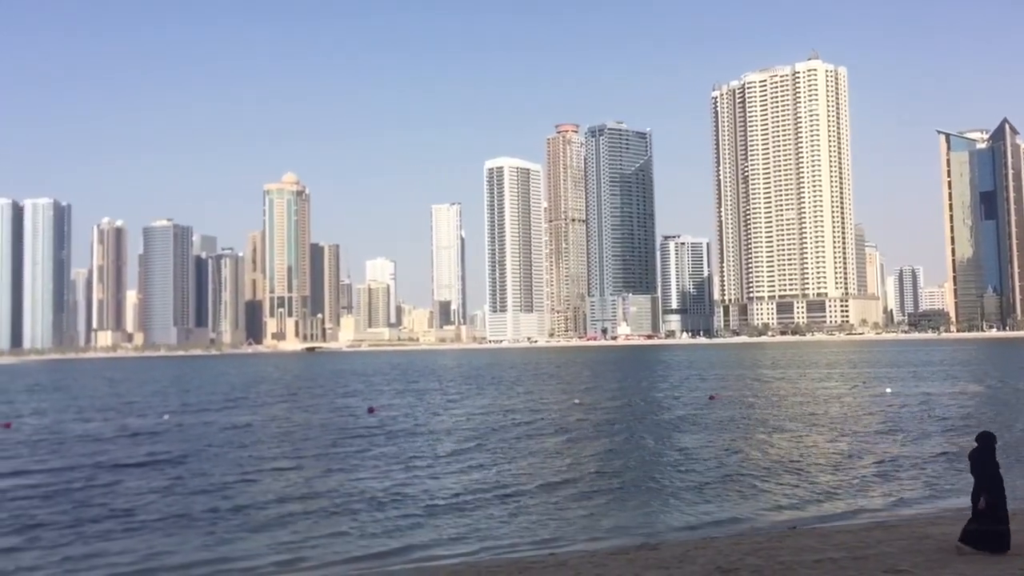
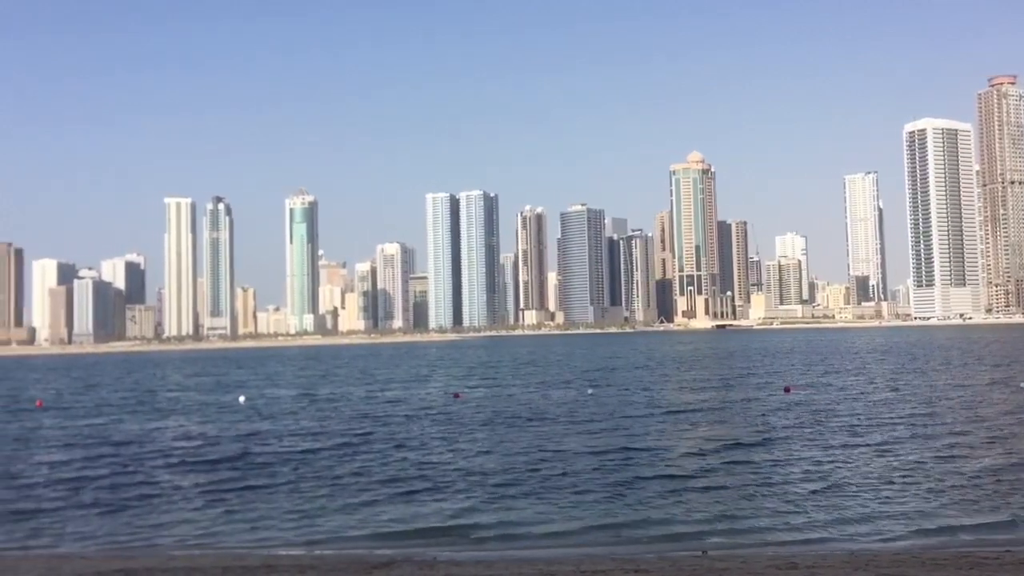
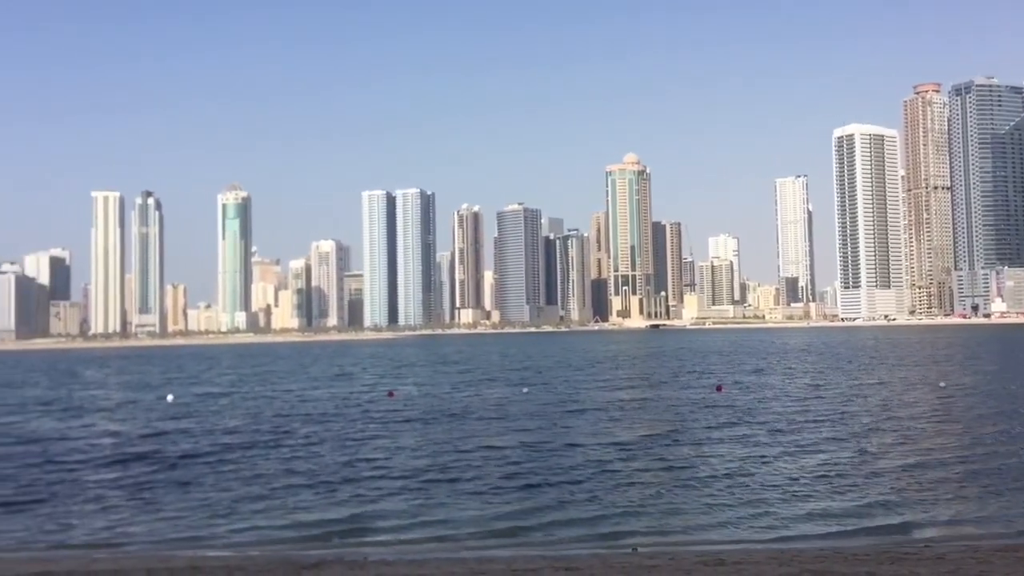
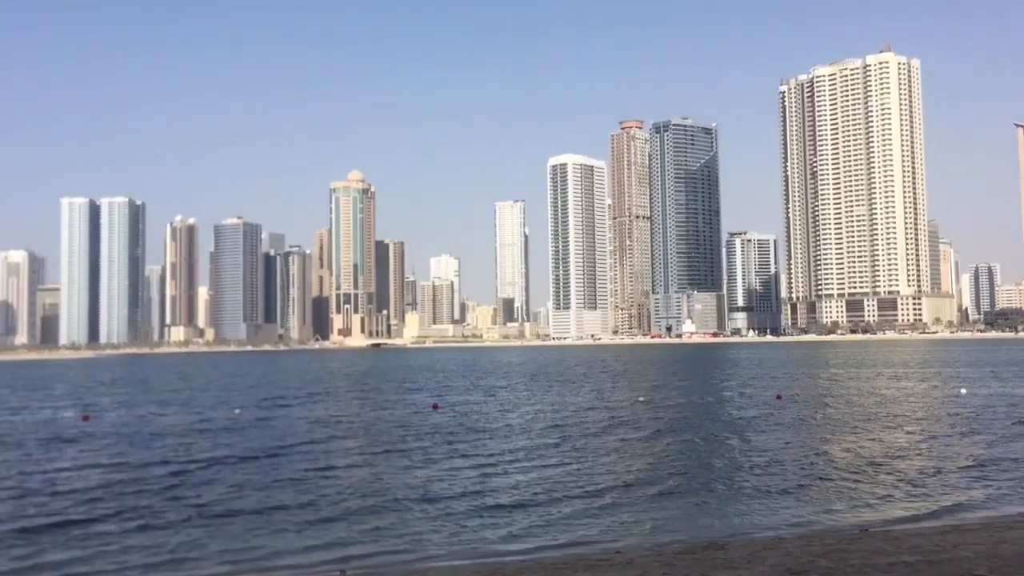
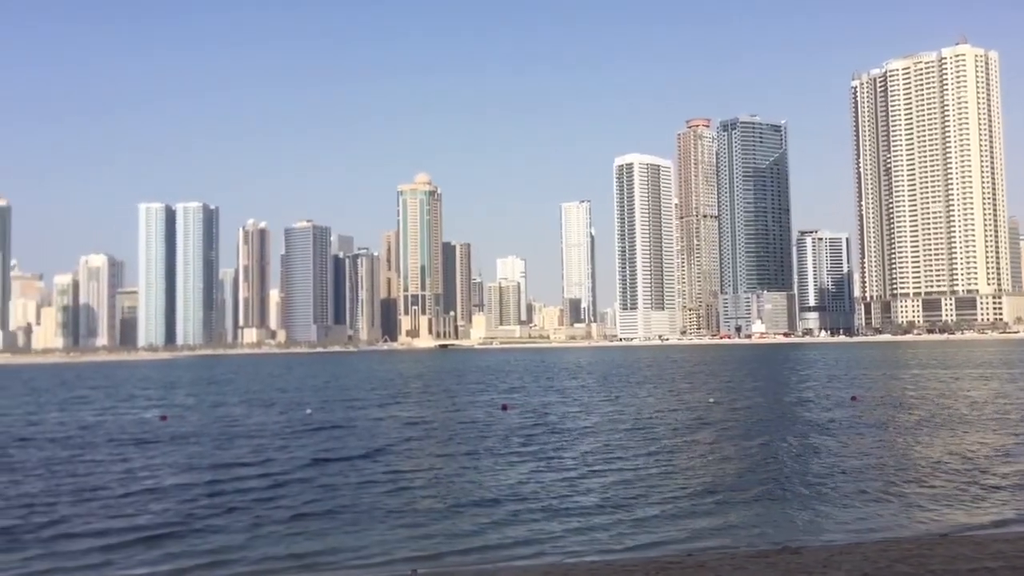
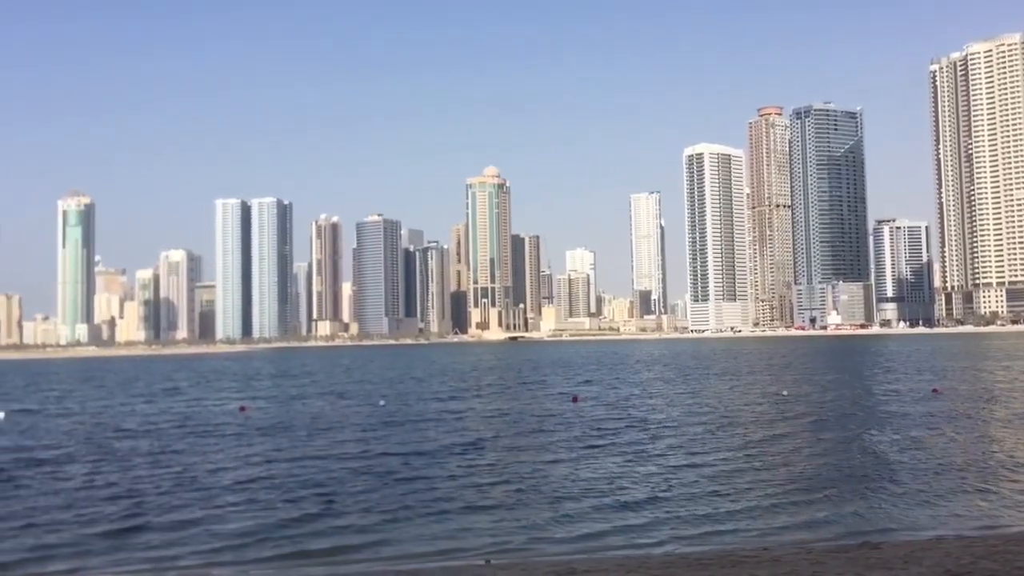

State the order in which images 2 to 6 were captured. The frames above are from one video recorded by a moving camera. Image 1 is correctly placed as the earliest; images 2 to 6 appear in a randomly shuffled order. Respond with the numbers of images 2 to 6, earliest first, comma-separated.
4, 5, 6, 3, 2
